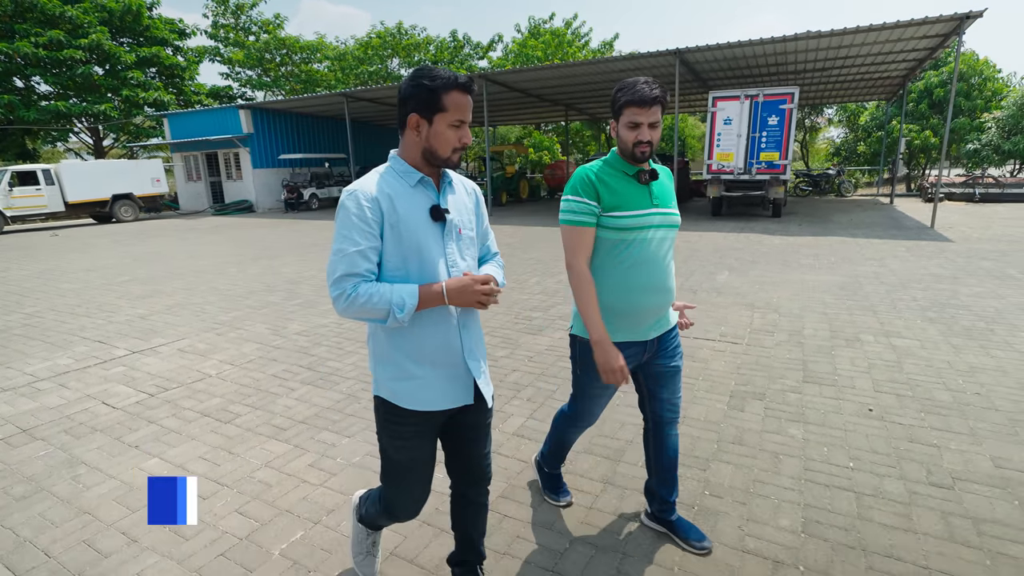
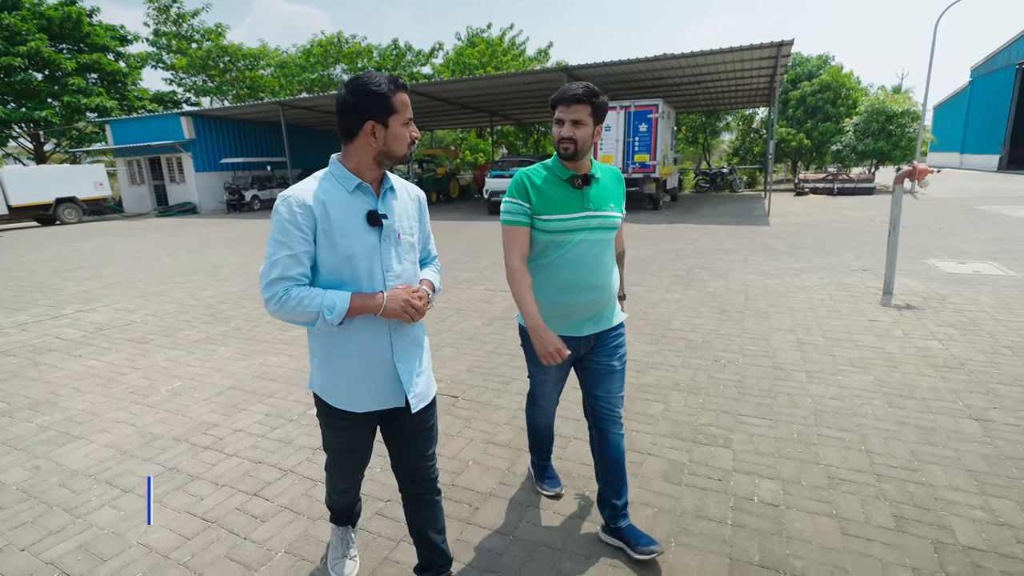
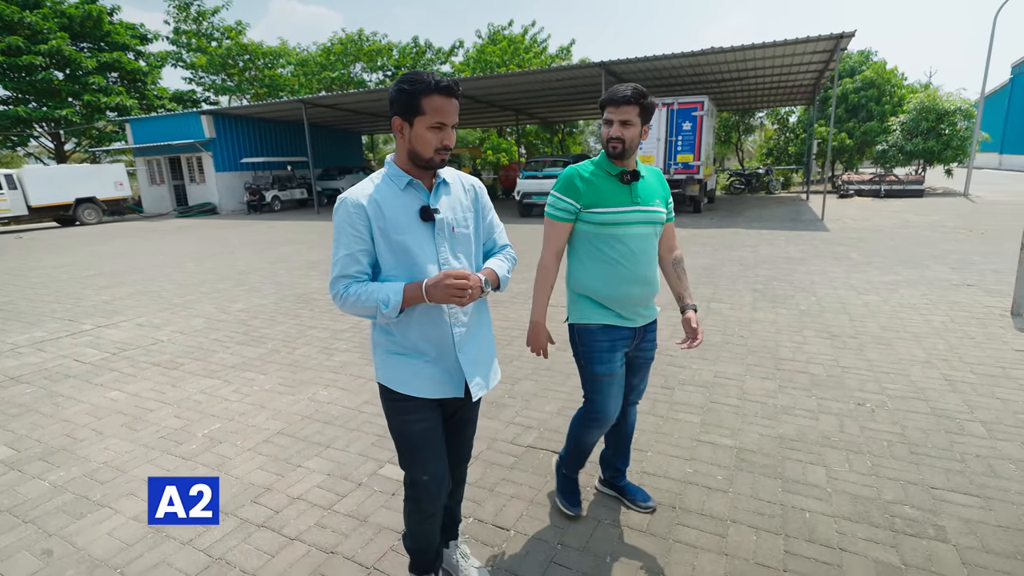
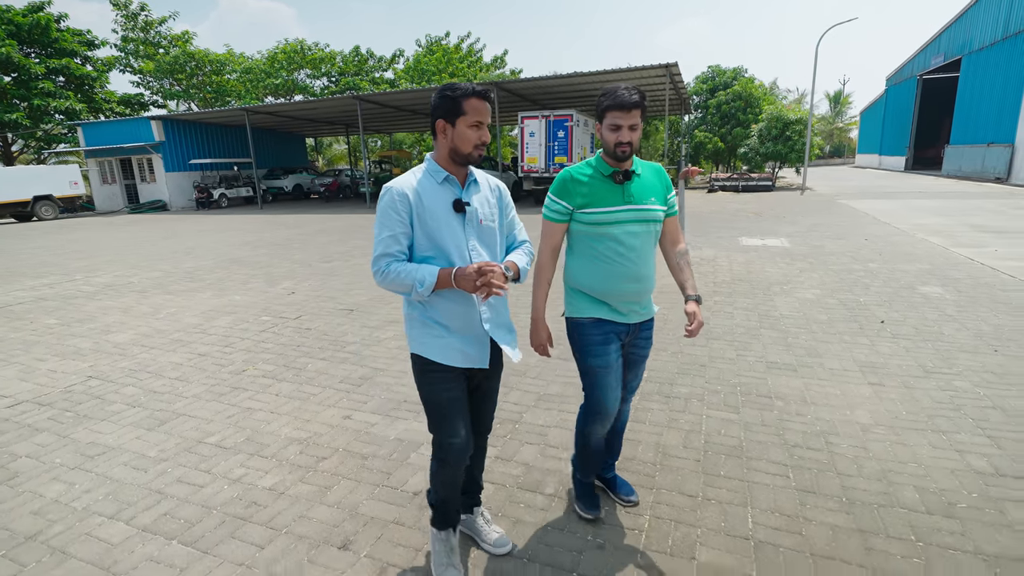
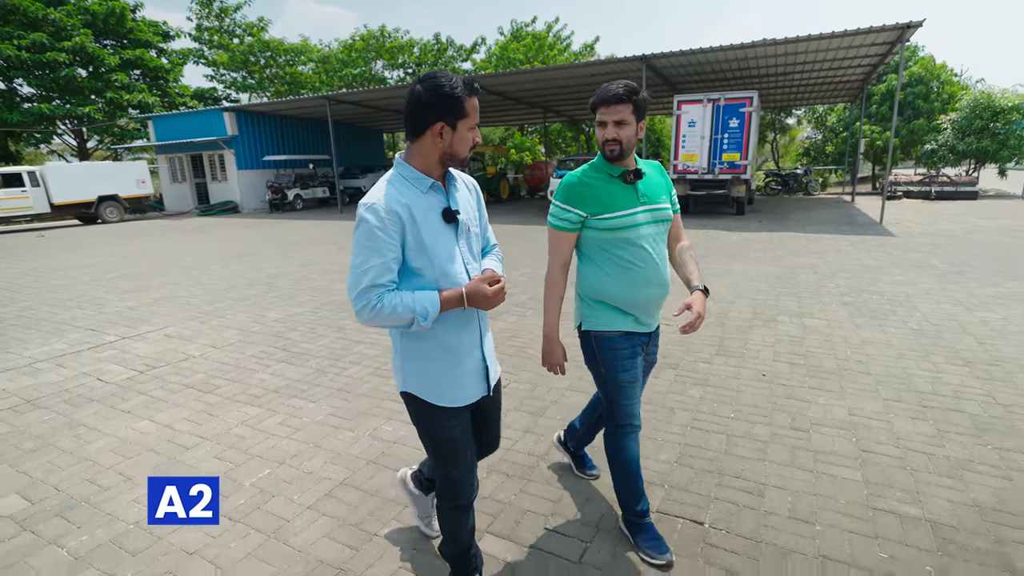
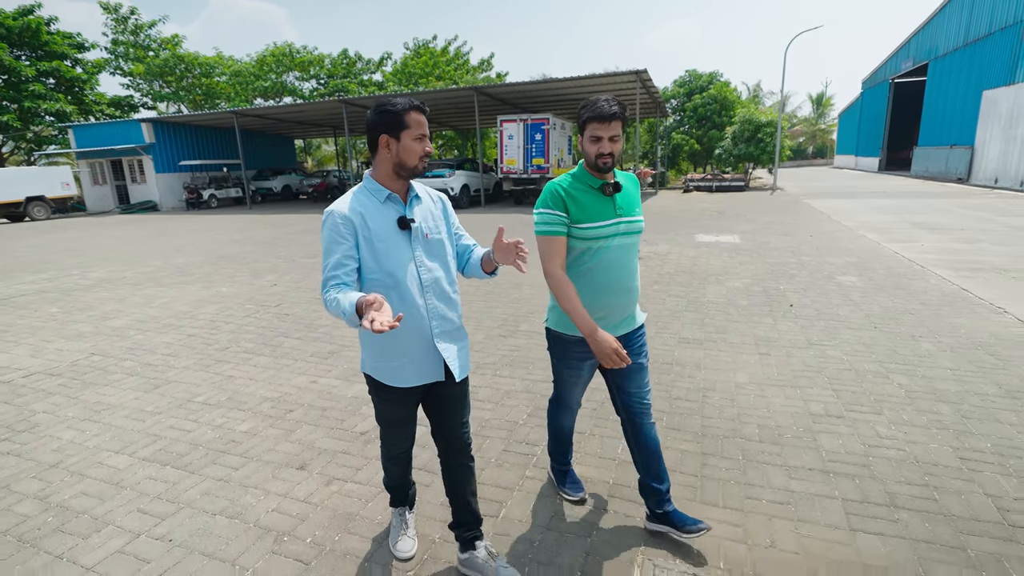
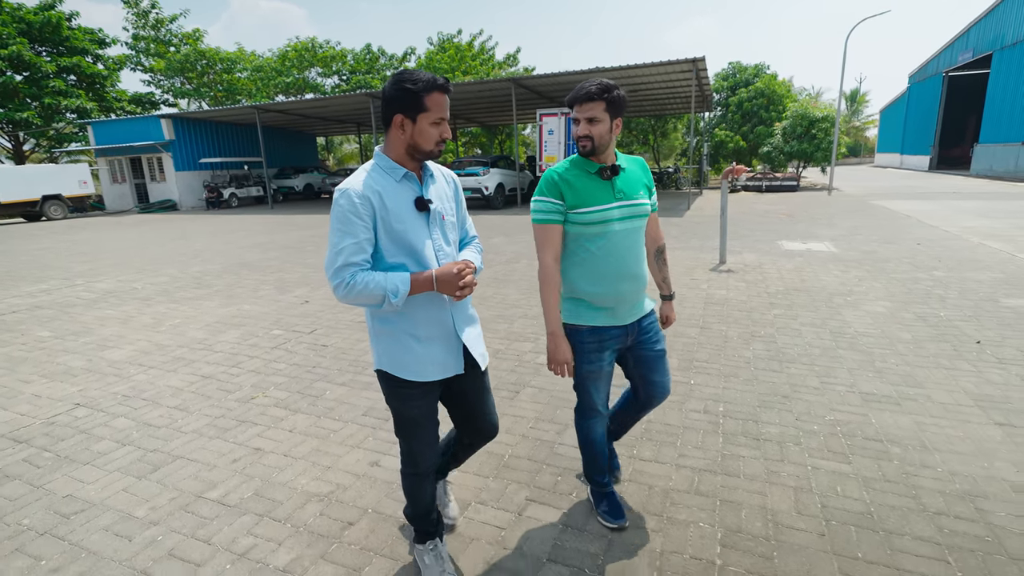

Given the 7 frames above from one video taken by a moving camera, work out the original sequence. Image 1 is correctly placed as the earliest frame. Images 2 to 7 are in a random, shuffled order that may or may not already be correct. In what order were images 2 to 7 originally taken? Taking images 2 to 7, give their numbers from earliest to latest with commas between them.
5, 3, 2, 7, 4, 6
